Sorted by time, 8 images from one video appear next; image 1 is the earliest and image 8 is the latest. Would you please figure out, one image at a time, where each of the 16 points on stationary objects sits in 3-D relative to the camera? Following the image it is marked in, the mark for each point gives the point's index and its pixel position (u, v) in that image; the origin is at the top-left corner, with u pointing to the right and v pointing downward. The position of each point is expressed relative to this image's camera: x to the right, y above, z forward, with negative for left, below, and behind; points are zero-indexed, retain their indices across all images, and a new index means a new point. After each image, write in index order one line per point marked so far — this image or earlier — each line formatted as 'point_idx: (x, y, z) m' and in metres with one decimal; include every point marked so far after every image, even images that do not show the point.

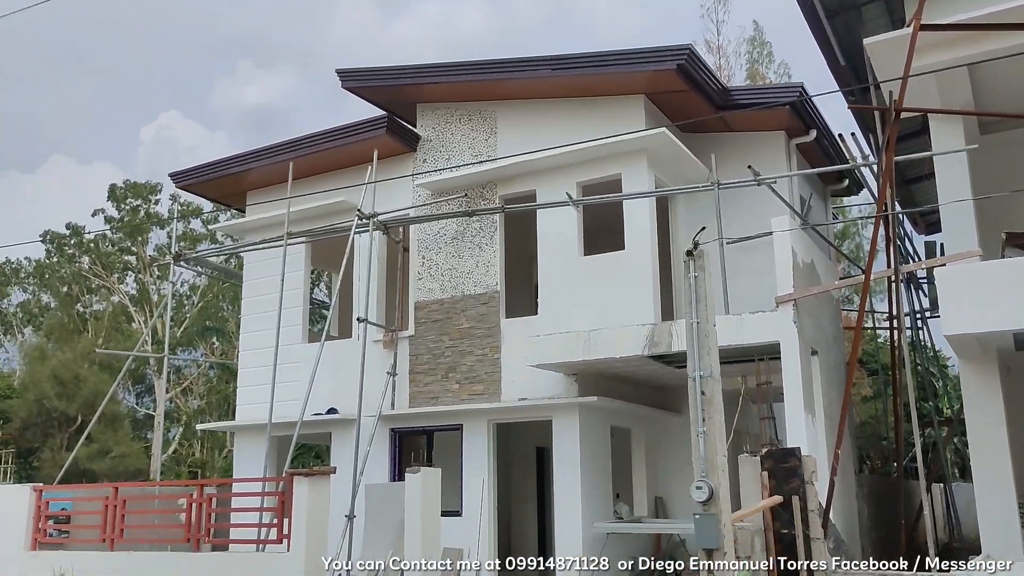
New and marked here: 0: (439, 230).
0: (-1.0, +0.8, +12.8) m
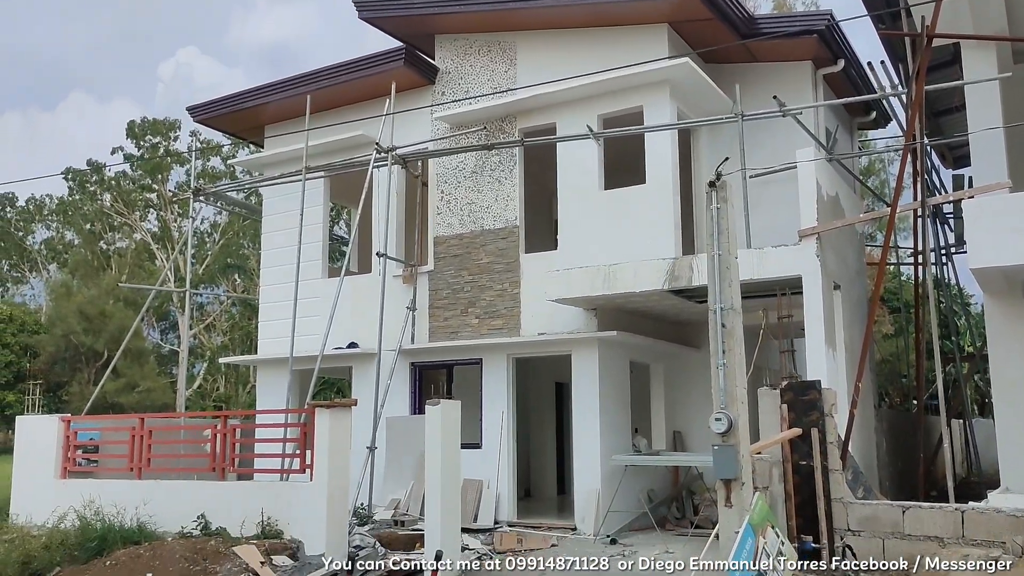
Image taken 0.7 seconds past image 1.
0: (-0.8, +1.7, +12.7) m
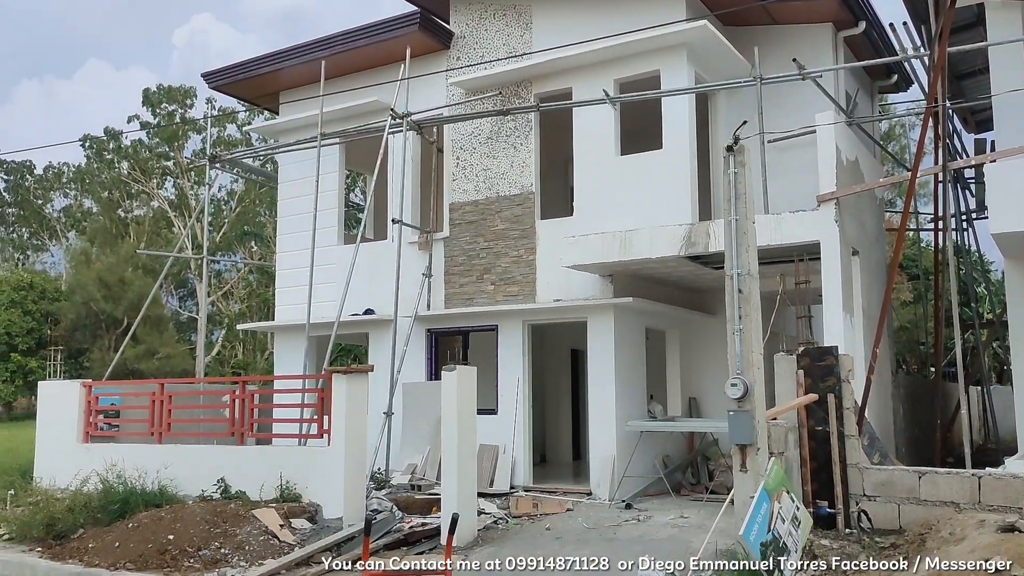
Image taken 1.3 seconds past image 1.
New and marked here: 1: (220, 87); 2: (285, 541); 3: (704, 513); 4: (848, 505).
0: (-0.5, +2.2, +12.6) m
1: (-4.7, +3.2, +14.4) m
2: (-2.2, -2.5, +8.7) m
3: (+2.0, -2.4, +9.5) m
4: (+2.7, -1.7, +7.2) m
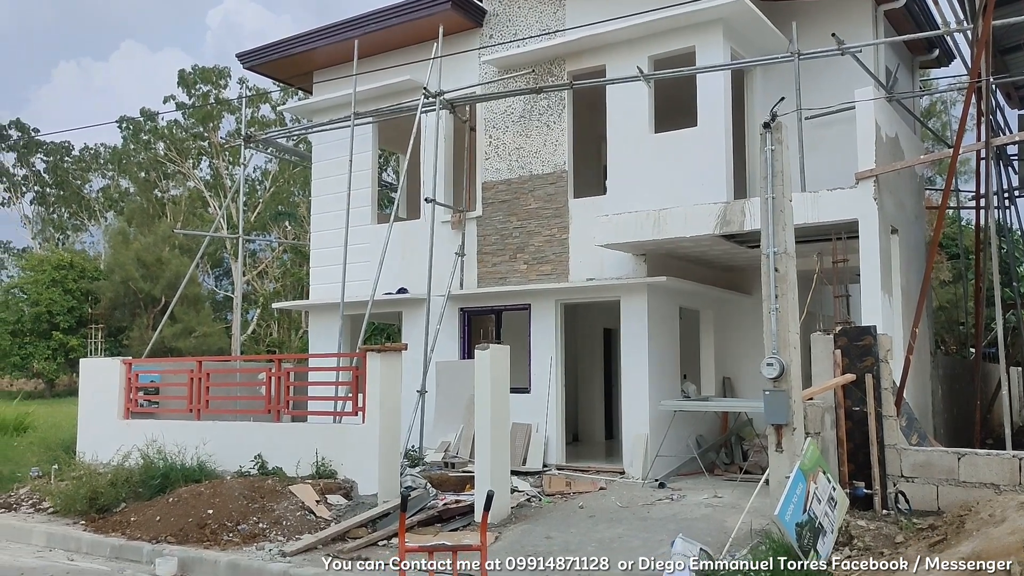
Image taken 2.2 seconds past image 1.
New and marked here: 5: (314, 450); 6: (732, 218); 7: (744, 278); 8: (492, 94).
0: (-0.1, +2.5, +12.5) m
1: (-4.1, +3.5, +14.5) m
2: (-1.9, -2.2, +8.9) m
3: (+2.4, -2.1, +9.5) m
4: (+2.9, -1.6, +7.1) m
5: (-2.2, -1.8, +10.1) m
6: (+2.3, +0.7, +9.6) m
7: (+3.4, +0.2, +13.1) m
8: (-0.2, +2.2, +10.2) m
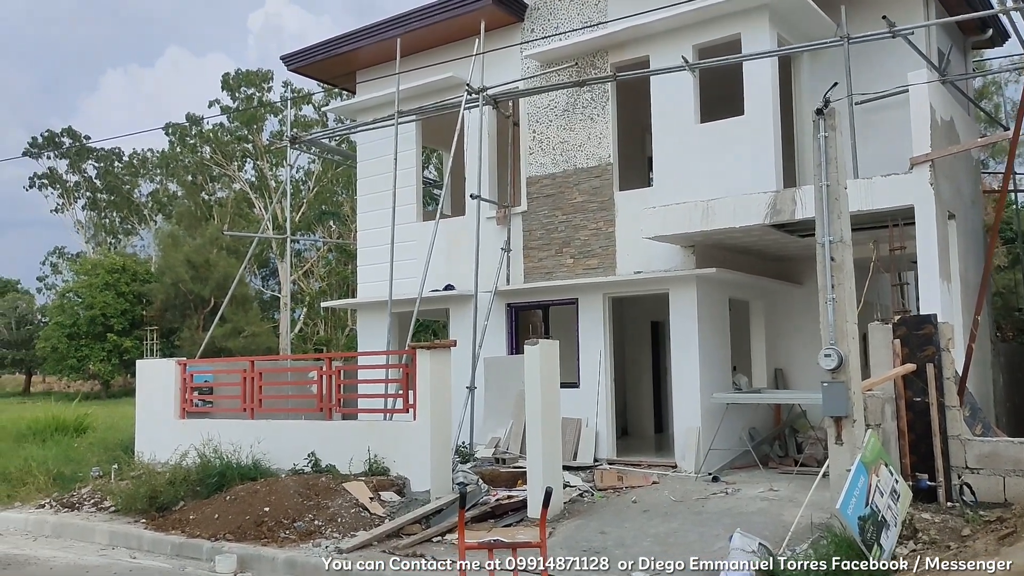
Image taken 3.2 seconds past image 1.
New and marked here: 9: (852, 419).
0: (+0.5, +2.6, +12.5) m
1: (-3.5, +3.5, +14.6) m
2: (-1.3, -2.2, +8.9) m
3: (+2.9, -2.0, +9.3) m
4: (+3.4, -1.5, +7.0) m
5: (-1.6, -1.8, +10.2) m
6: (+2.8, +0.9, +9.5) m
7: (+4.0, +0.3, +12.9) m
8: (+0.3, +2.2, +10.1) m
9: (+2.4, -0.9, +6.3) m
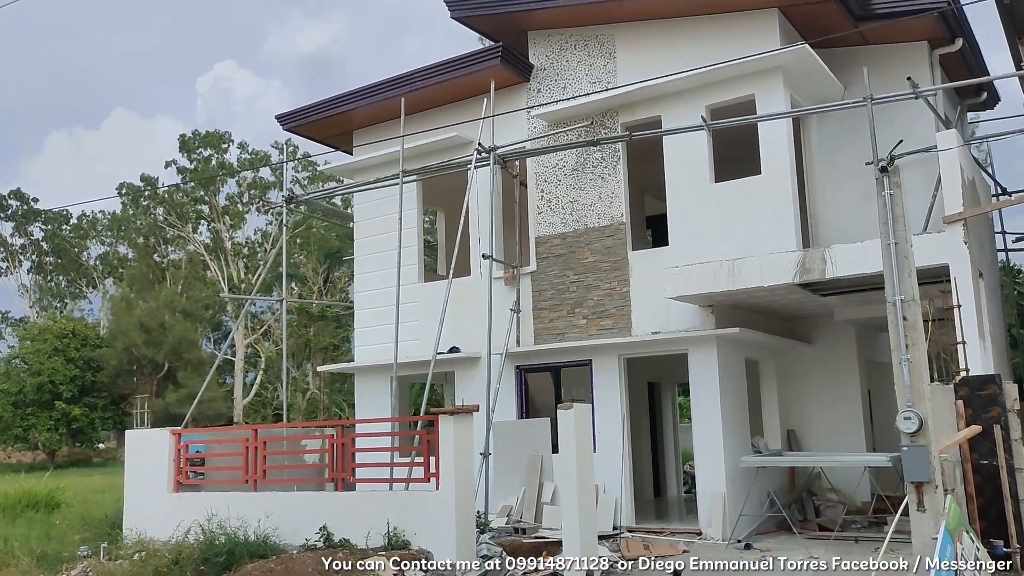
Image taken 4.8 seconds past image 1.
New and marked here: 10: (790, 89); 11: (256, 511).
0: (+0.6, +1.7, +12.4) m
1: (-3.5, +2.5, +14.4) m
2: (-1.0, -2.8, +8.4) m
3: (+3.2, -2.6, +9.0) m
4: (+3.8, -1.9, +6.8) m
5: (-1.4, -2.5, +9.6) m
6: (+3.1, +0.2, +9.4) m
7: (+4.1, -0.5, +12.8) m
8: (+0.5, +1.6, +10.0) m
9: (+2.8, -1.3, +6.1) m
10: (+3.4, +2.4, +10.9) m
11: (-3.1, -2.6, +10.7) m
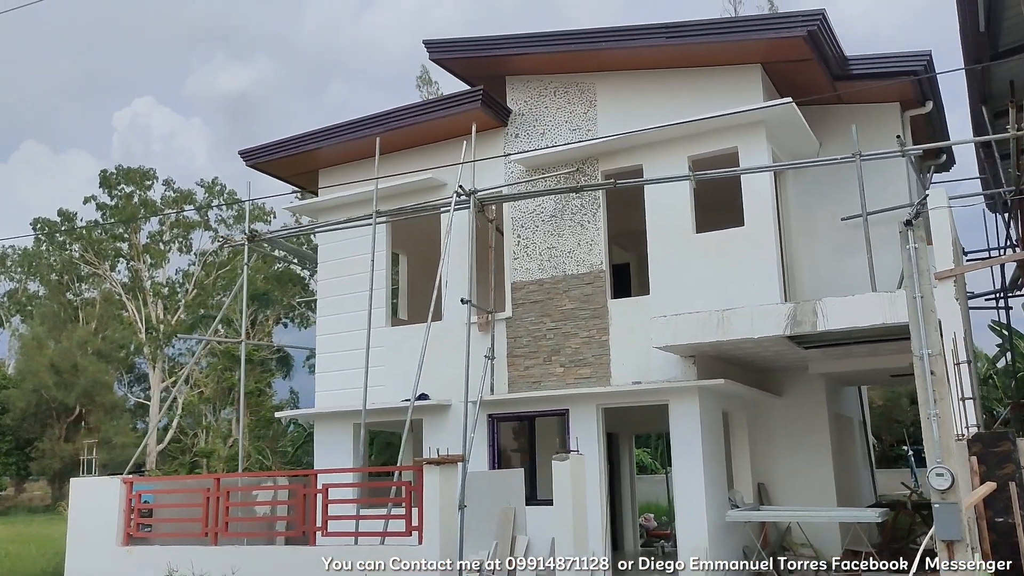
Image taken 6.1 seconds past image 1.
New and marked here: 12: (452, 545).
0: (+0.3, +1.1, +12.2) m
1: (-3.9, +1.9, +13.9) m
2: (-1.1, -3.2, +7.9) m
3: (+3.1, -3.2, +8.9) m
4: (+3.9, -2.3, +6.7) m
5: (-1.5, -2.9, +9.1) m
6: (+3.0, -0.3, +9.4) m
7: (+3.7, -1.3, +12.9) m
8: (+0.4, +1.0, +9.8) m
9: (+3.0, -1.7, +6.0) m
10: (+3.2, +1.8, +11.1) m
11: (-3.3, -3.1, +10.0) m
12: (-0.6, -2.5, +8.8) m
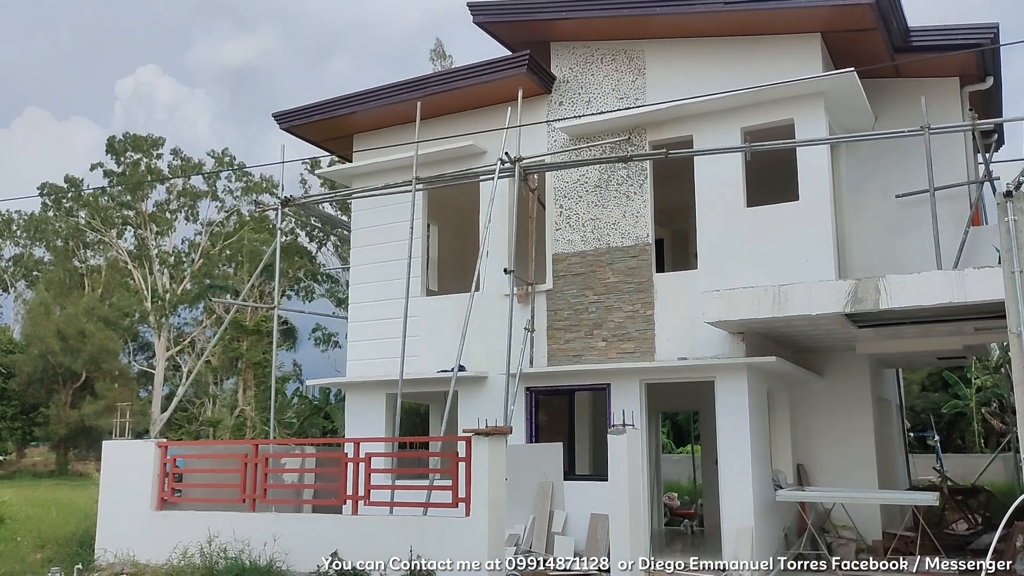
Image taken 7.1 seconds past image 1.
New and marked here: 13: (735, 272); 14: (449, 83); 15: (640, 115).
0: (+0.9, +1.5, +11.9) m
1: (-3.3, +2.4, +13.6) m
2: (-0.6, -2.9, +7.7) m
3: (+3.5, -2.9, +8.7) m
4: (+4.4, -2.2, +6.5) m
5: (-1.1, -2.6, +8.9) m
6: (+3.6, -0.1, +9.1) m
7: (+4.2, -1.0, +12.6) m
8: (+1.0, +1.4, +9.5) m
9: (+3.5, -1.5, +5.7) m
10: (+3.8, +2.0, +10.7) m
11: (-2.9, -2.7, +9.8) m
12: (-0.1, -2.2, +8.6) m
13: (+2.6, +0.2, +10.7) m
14: (-0.8, +2.8, +12.3) m
15: (+1.6, +2.2, +11.3) m
